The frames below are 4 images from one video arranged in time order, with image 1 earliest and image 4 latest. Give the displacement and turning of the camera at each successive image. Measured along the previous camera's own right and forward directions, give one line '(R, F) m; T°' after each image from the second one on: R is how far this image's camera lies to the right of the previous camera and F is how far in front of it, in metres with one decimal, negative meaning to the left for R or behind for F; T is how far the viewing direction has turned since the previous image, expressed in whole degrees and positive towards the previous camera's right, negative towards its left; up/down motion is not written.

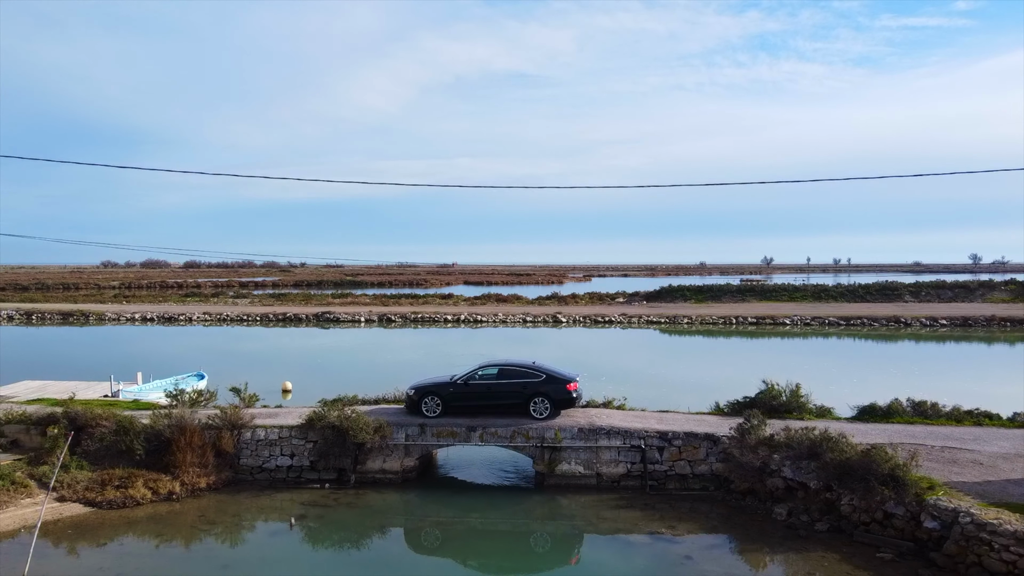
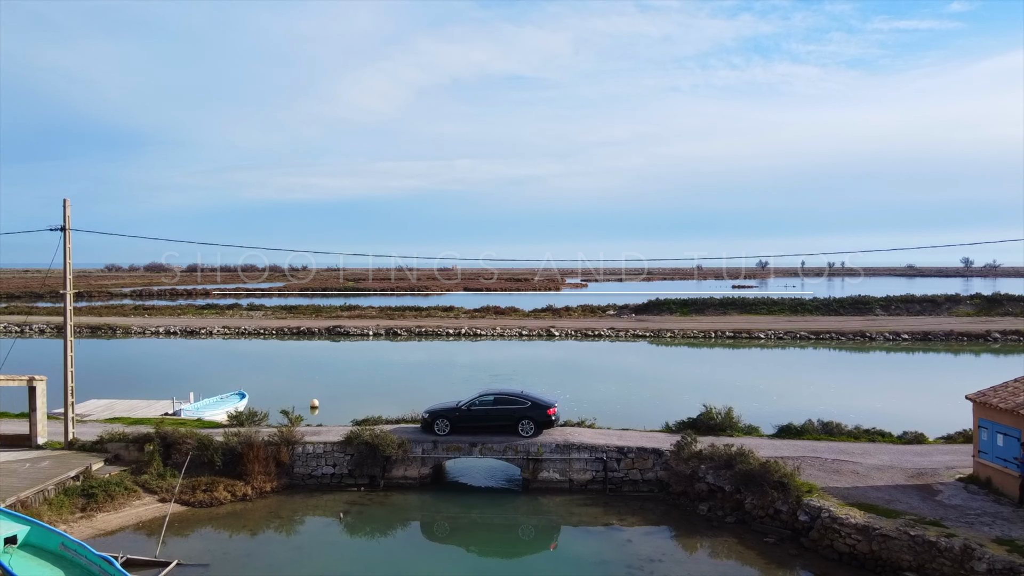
(+0.2, -3.6) m; 0°
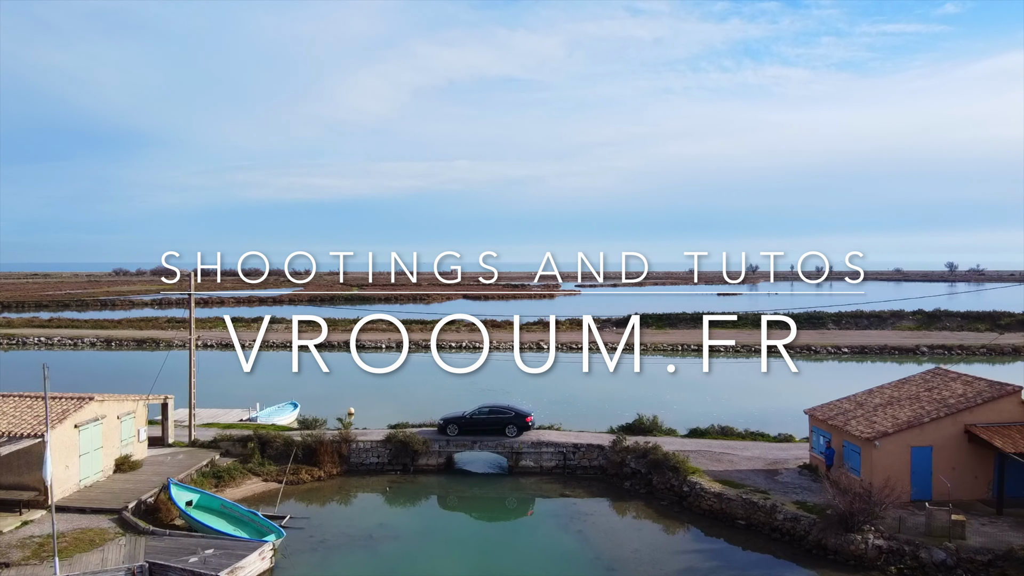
(+0.4, -7.1) m; 0°
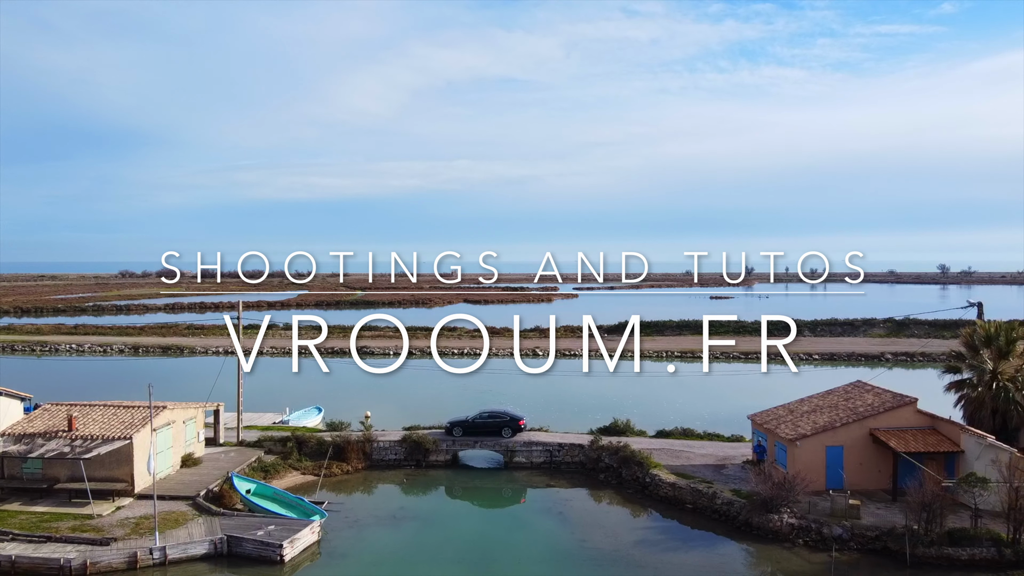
(+0.2, -4.6) m; 0°
